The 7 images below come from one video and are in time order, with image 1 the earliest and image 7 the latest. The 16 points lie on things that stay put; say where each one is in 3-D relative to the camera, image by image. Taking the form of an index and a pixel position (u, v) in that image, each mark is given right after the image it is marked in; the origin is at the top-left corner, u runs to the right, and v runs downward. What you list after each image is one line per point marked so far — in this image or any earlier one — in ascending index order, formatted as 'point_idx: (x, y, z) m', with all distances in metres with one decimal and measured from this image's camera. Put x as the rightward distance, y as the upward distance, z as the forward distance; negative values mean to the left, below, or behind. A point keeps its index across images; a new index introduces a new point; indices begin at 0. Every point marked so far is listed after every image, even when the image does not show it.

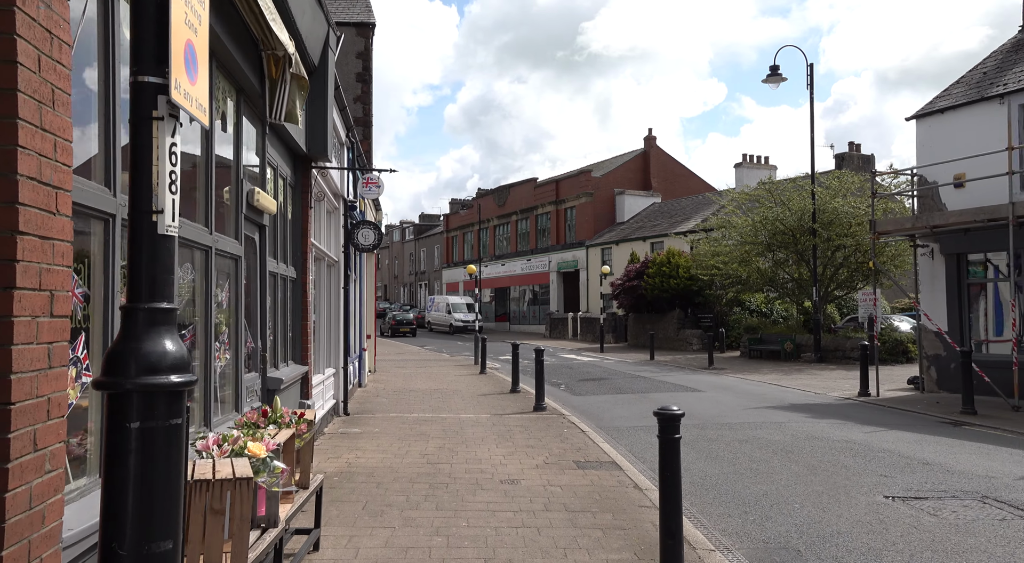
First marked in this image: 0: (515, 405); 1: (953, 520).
0: (0.0, -2.1, +14.0) m
1: (+3.1, -1.7, +5.9) m
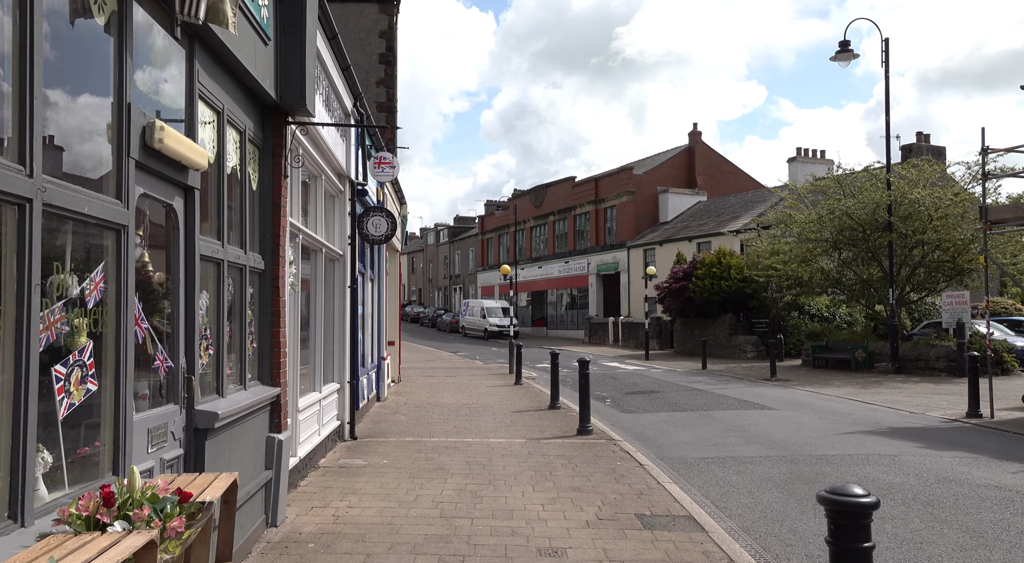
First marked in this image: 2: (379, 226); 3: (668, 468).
0: (+0.6, -2.1, +11.8) m
1: (+3.3, -1.6, +3.6) m
2: (-1.7, +0.7, +10.5) m
3: (+1.6, -2.0, +8.6) m
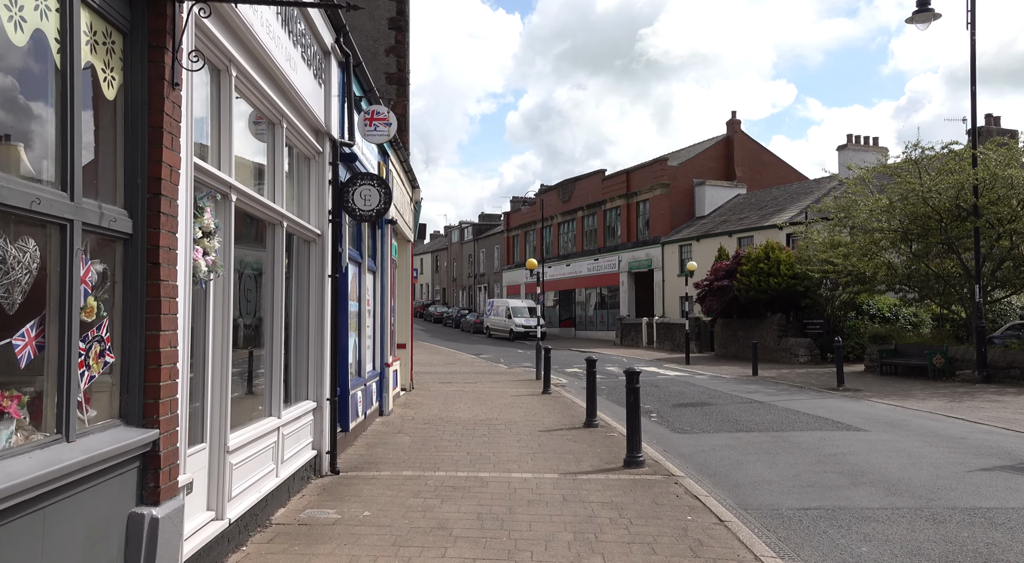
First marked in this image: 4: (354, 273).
0: (+0.9, -1.9, +9.4) m
1: (+3.4, -1.5, +1.1) m
2: (-1.4, +0.8, +8.2) m
3: (+1.9, -1.8, +6.2) m
4: (-2.1, +0.1, +10.7) m
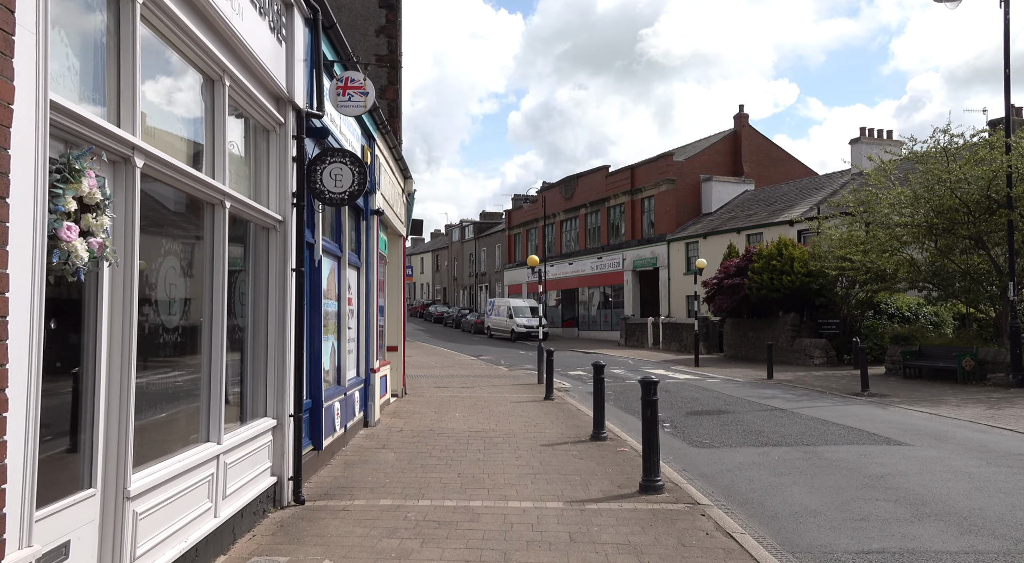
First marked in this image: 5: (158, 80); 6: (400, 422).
0: (+0.9, -1.9, +8.2) m
1: (+3.4, -1.5, -0.1) m
2: (-1.5, +0.9, +7.0) m
3: (+1.8, -1.8, +5.0) m
4: (-2.1, +0.2, +9.5) m
5: (-2.1, +1.1, +5.3) m
6: (-1.6, -2.0, +12.0) m
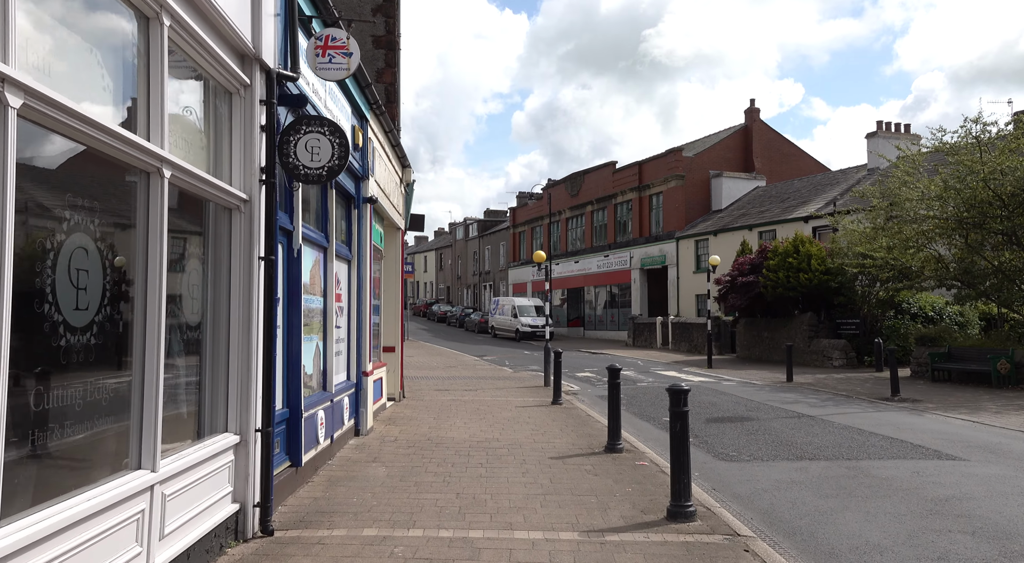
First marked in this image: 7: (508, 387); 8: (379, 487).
0: (+1.0, -1.8, +7.1) m
1: (+3.4, -1.4, -1.2) m
2: (-1.4, +0.9, +5.9) m
3: (+1.9, -1.7, +3.9) m
4: (-2.0, +0.2, +8.4) m
5: (-2.0, +1.2, +4.2) m
6: (-1.6, -2.0, +11.0) m
7: (-0.1, -2.3, +17.9) m
8: (-1.2, -1.9, +7.5) m
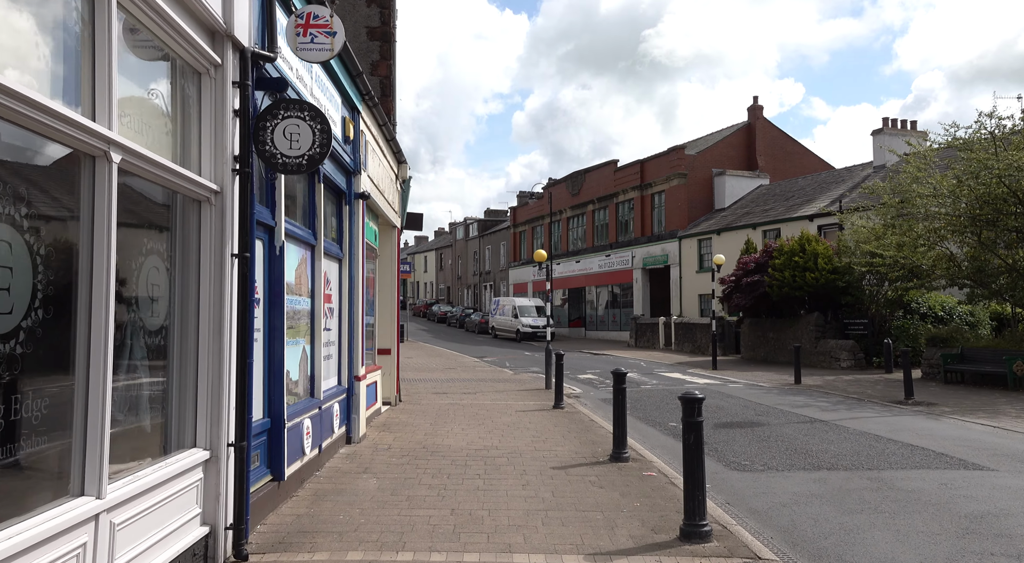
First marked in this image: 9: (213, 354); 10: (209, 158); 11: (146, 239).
0: (+1.0, -1.8, +6.6) m
1: (+3.4, -1.4, -1.7) m
2: (-1.4, +0.9, +5.4) m
3: (+1.9, -1.7, +3.4) m
4: (-2.0, +0.2, +7.9) m
5: (-2.0, +1.2, +3.7) m
6: (-1.6, -2.0, +10.4) m
7: (-0.1, -2.3, +17.4) m
8: (-1.2, -1.9, +7.0) m
9: (-1.8, -0.5, +5.1) m
10: (-1.9, +0.8, +5.1) m
11: (-2.1, +0.2, +4.6) m
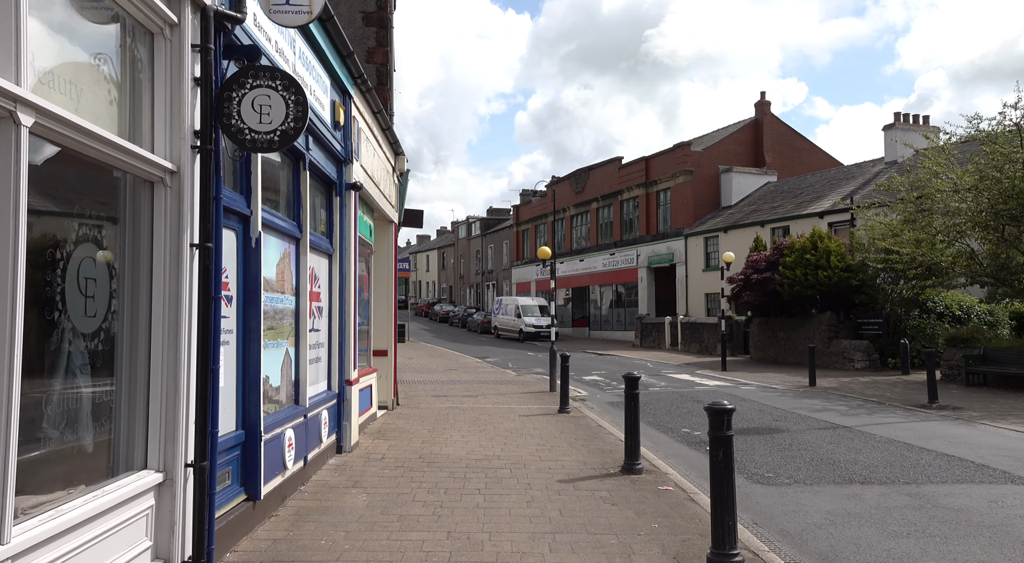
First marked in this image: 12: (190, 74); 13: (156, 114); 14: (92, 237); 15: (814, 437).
0: (+1.0, -1.8, +5.9) m
1: (+3.4, -1.4, -2.4) m
2: (-1.4, +1.0, +4.7) m
3: (+1.9, -1.7, +2.7) m
4: (-2.0, +0.3, +7.2) m
5: (-2.0, +1.2, +3.0) m
6: (-1.5, -1.9, +9.7) m
7: (0.0, -2.2, +16.7) m
8: (-1.2, -1.8, +6.3) m
9: (-1.8, -0.4, +4.4) m
10: (-1.9, +0.8, +4.4) m
11: (-2.0, +0.3, +3.9) m
12: (-1.8, +1.1, +4.6) m
13: (-1.9, +0.9, +4.4) m
14: (-2.0, +0.2, +4.0) m
15: (+3.9, -2.0, +10.6) m
